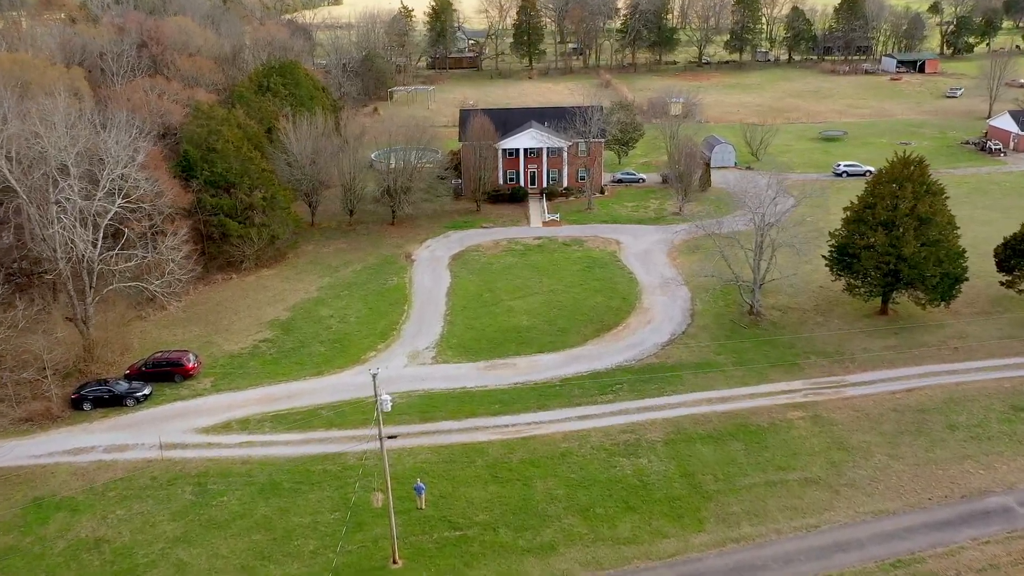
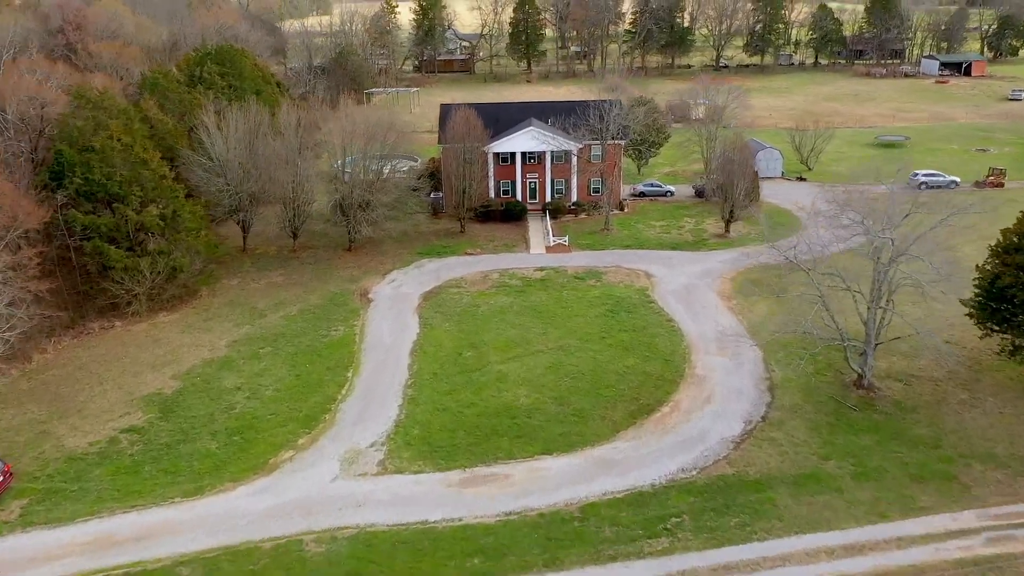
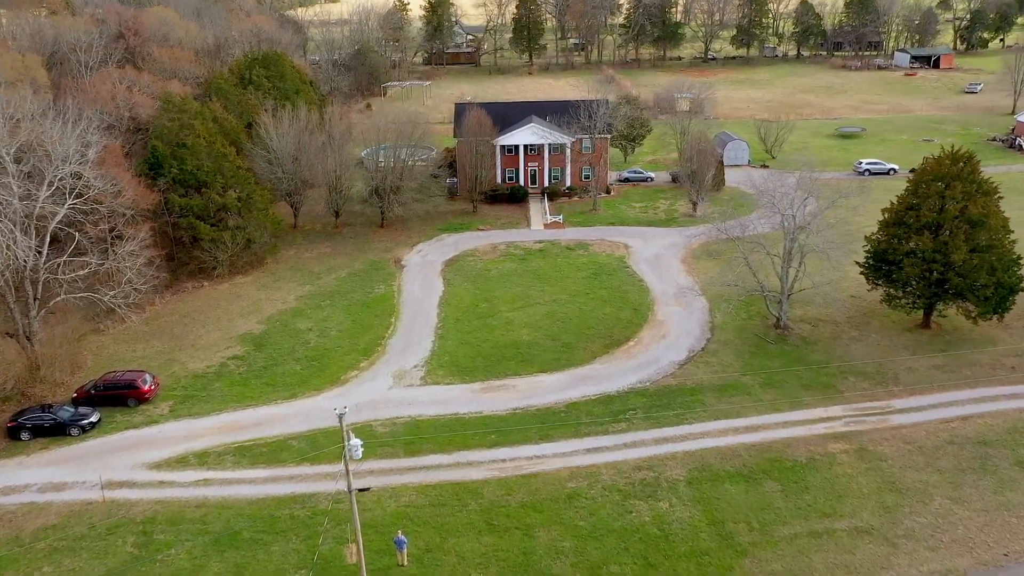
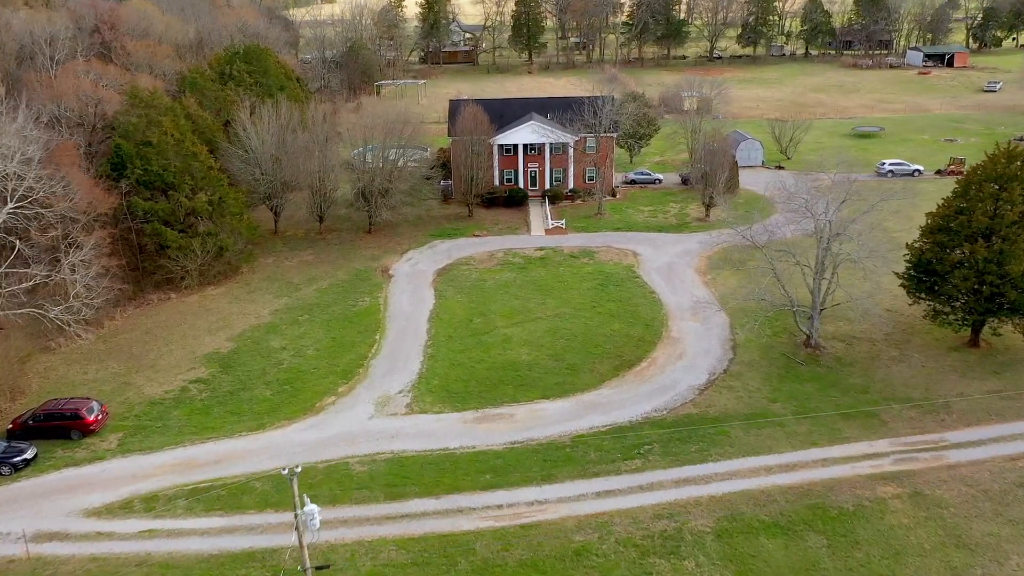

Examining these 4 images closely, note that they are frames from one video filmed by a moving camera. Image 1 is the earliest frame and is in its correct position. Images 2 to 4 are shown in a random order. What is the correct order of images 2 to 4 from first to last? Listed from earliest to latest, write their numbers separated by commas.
3, 4, 2
